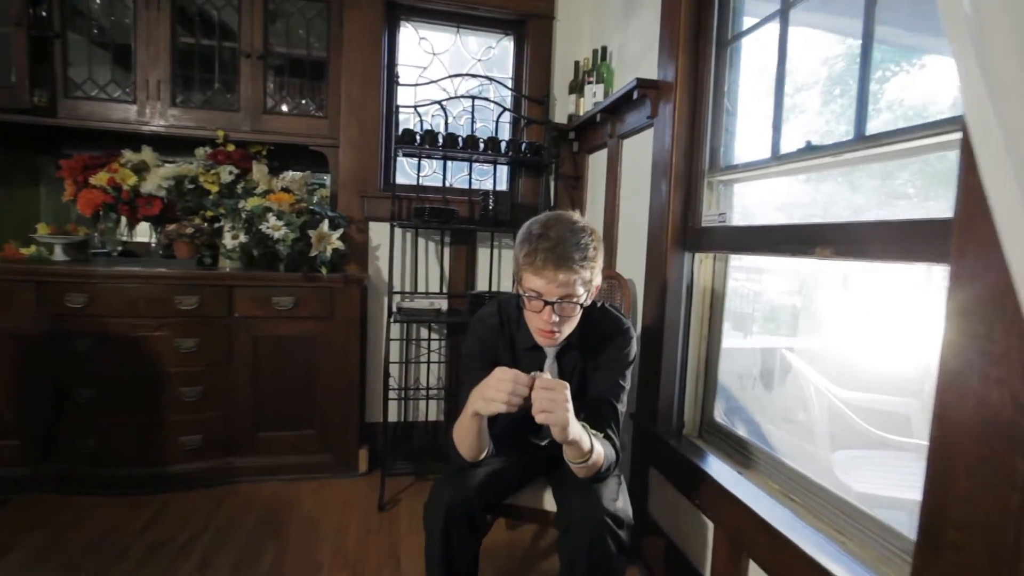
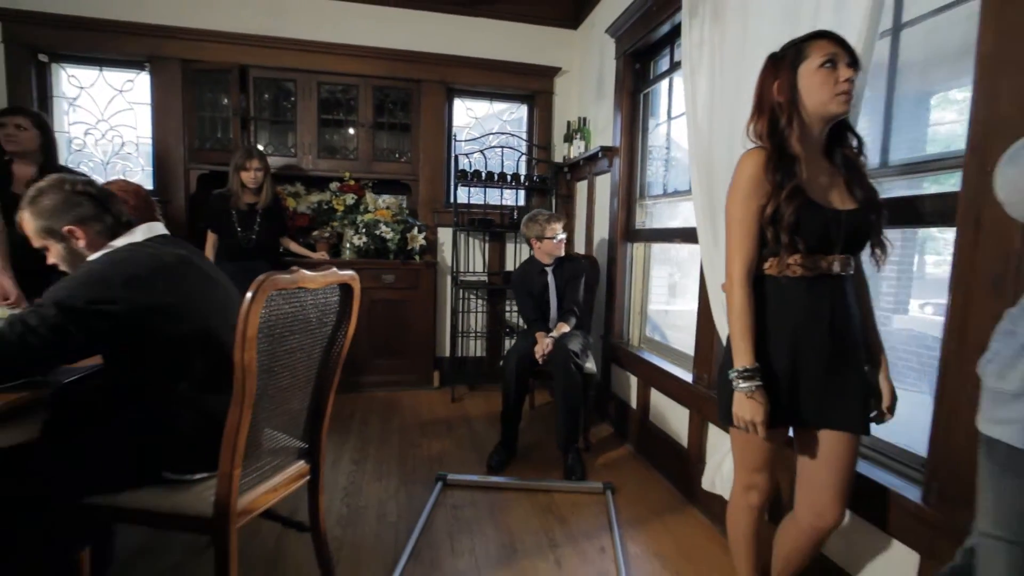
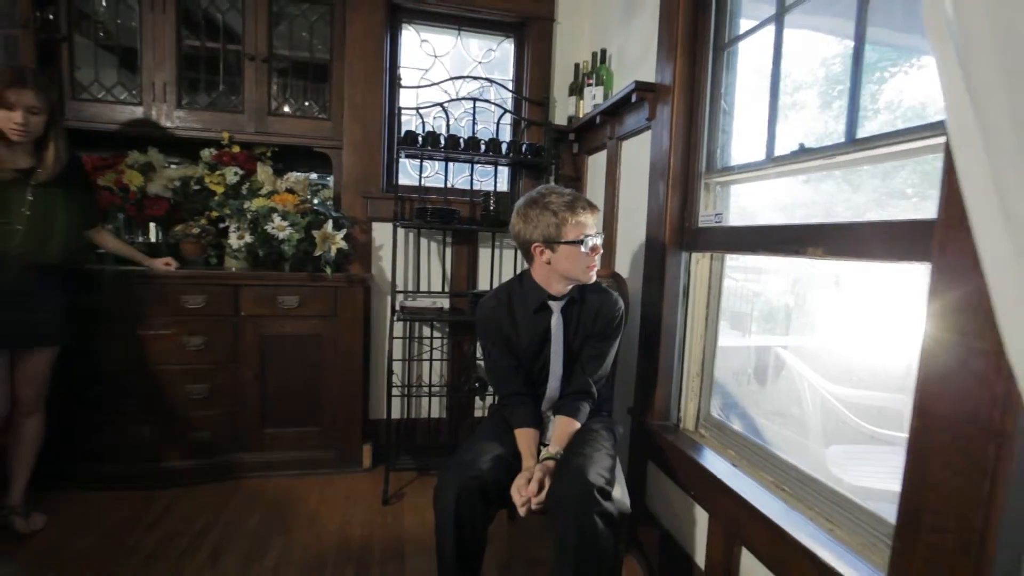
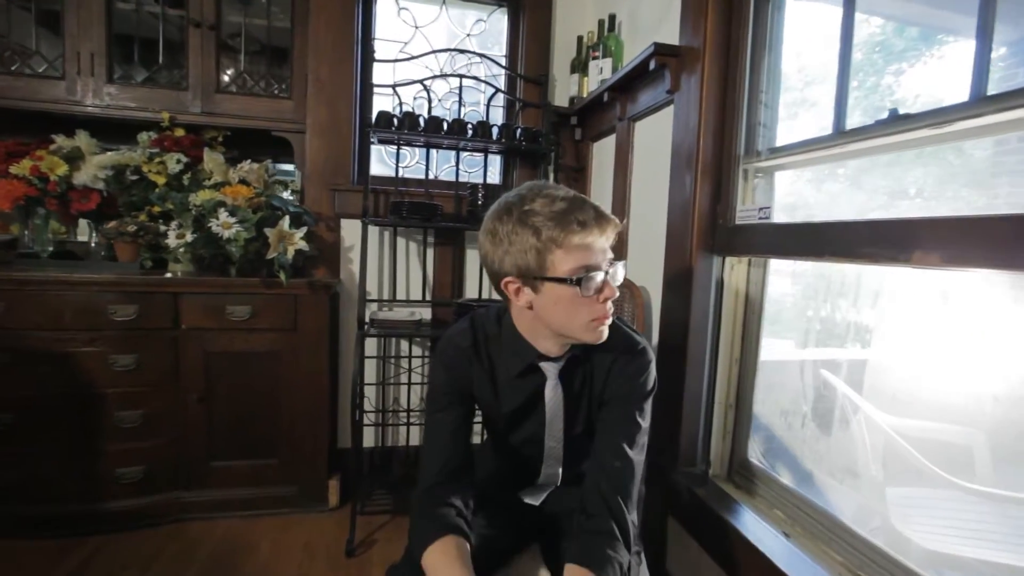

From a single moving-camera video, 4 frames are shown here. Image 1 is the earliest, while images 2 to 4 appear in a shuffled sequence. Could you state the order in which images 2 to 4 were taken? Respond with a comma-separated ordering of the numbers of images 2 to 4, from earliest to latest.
4, 3, 2
